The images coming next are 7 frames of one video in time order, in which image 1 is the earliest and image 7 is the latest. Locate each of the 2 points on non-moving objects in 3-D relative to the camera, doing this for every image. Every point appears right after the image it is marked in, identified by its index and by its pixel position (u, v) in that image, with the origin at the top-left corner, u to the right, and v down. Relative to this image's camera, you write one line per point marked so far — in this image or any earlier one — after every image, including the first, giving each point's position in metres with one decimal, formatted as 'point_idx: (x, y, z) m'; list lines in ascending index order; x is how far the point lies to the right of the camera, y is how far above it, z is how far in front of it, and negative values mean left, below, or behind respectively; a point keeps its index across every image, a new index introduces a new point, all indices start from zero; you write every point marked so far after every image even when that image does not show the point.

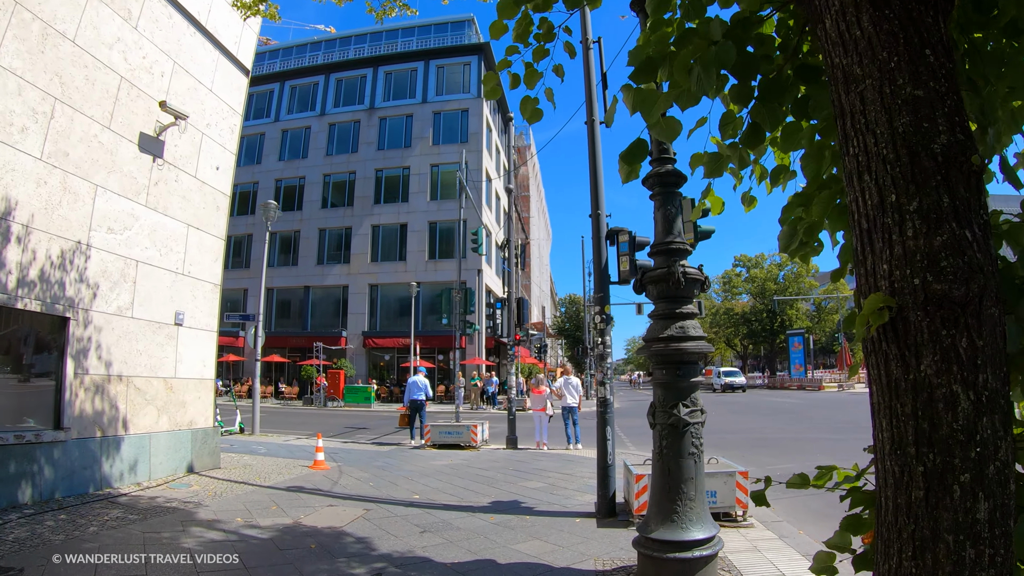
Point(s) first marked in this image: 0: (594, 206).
0: (+1.0, +1.0, +6.7) m
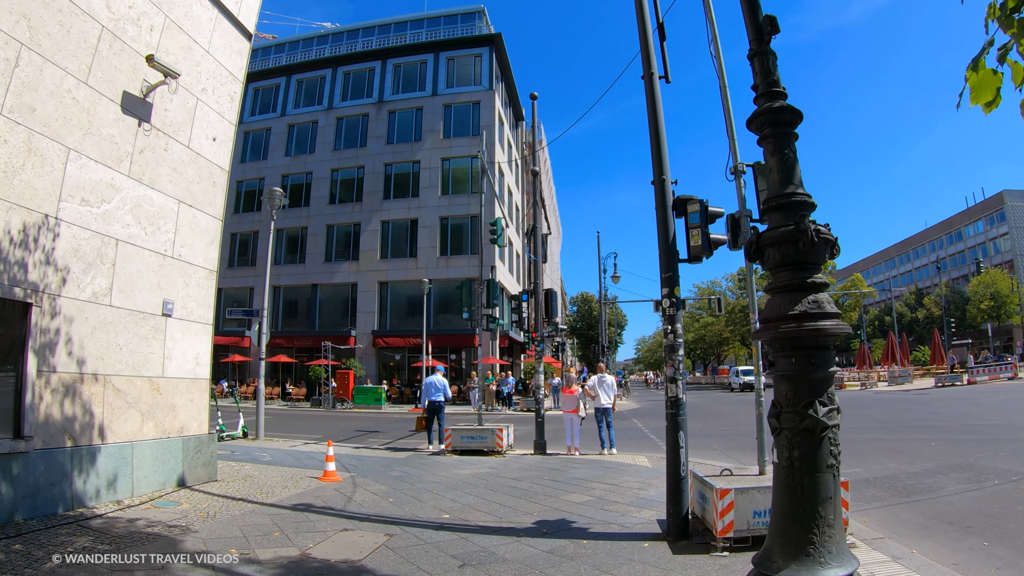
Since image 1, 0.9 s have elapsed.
0: (+1.5, +1.2, +5.6) m
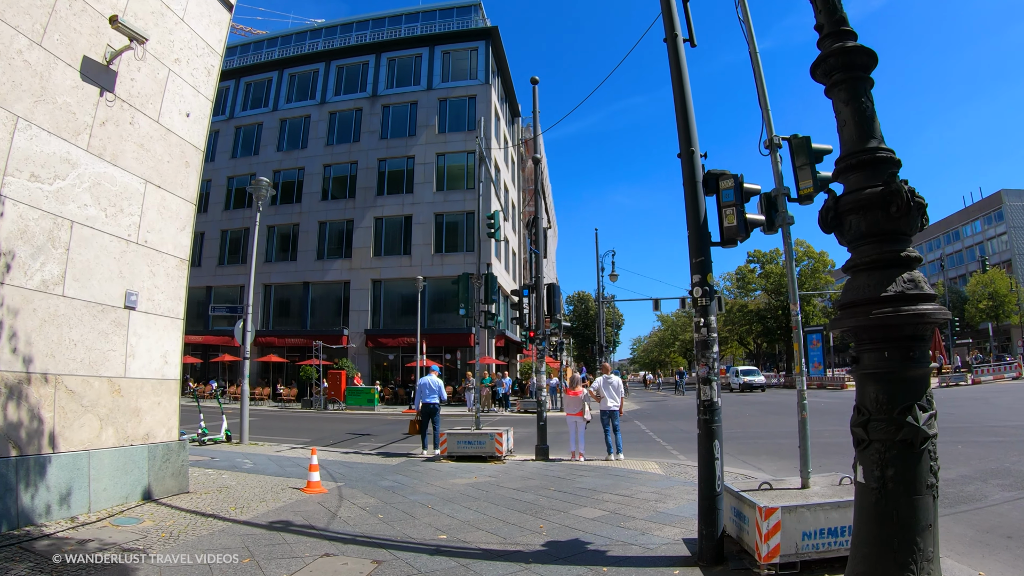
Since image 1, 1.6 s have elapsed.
0: (+1.5, +1.3, +4.9) m
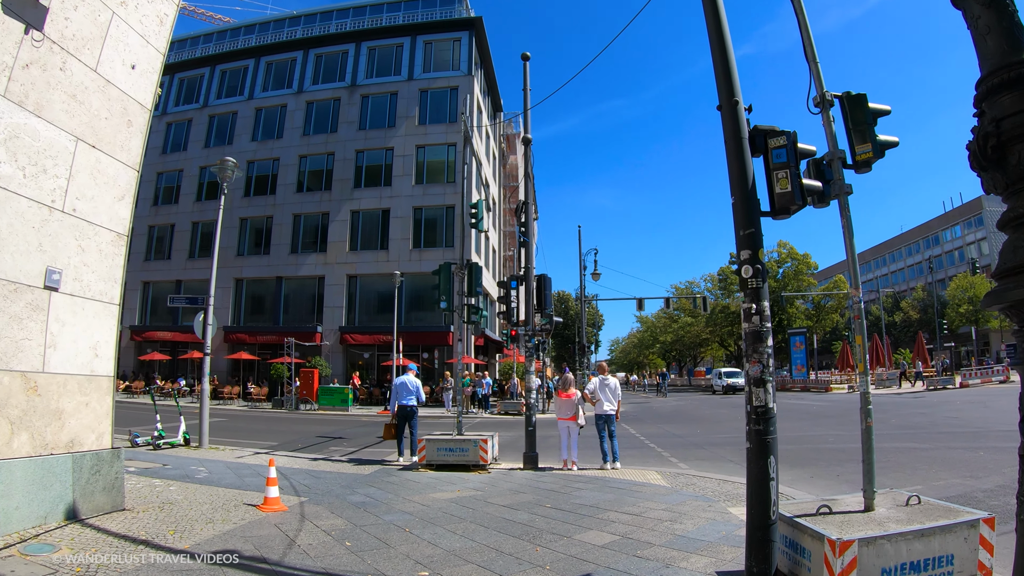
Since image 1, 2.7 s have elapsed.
0: (+1.6, +1.4, +4.0) m
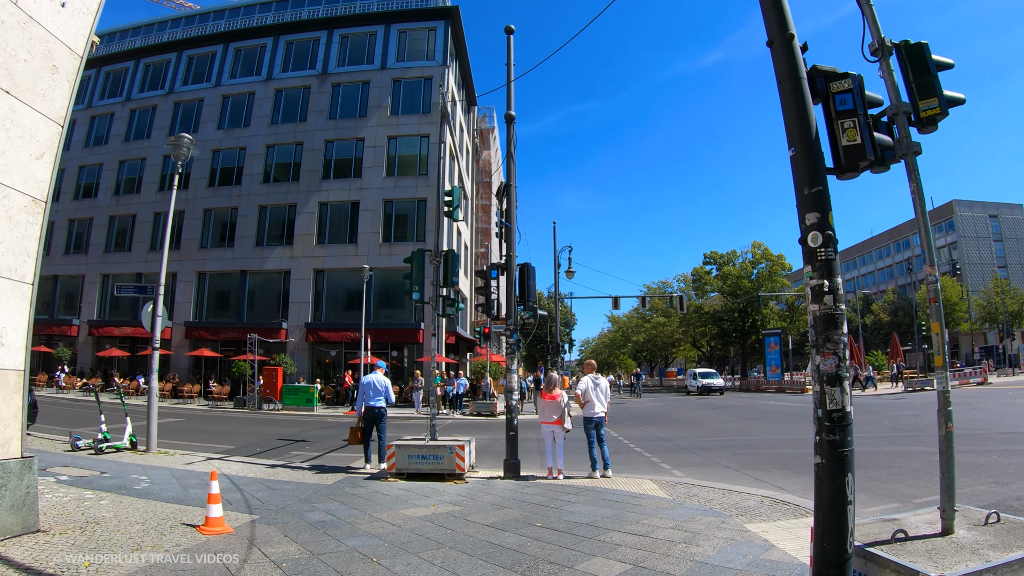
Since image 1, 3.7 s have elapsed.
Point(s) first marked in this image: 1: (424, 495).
0: (+1.6, +1.5, +3.3) m
1: (-1.0, -2.4, +6.6) m
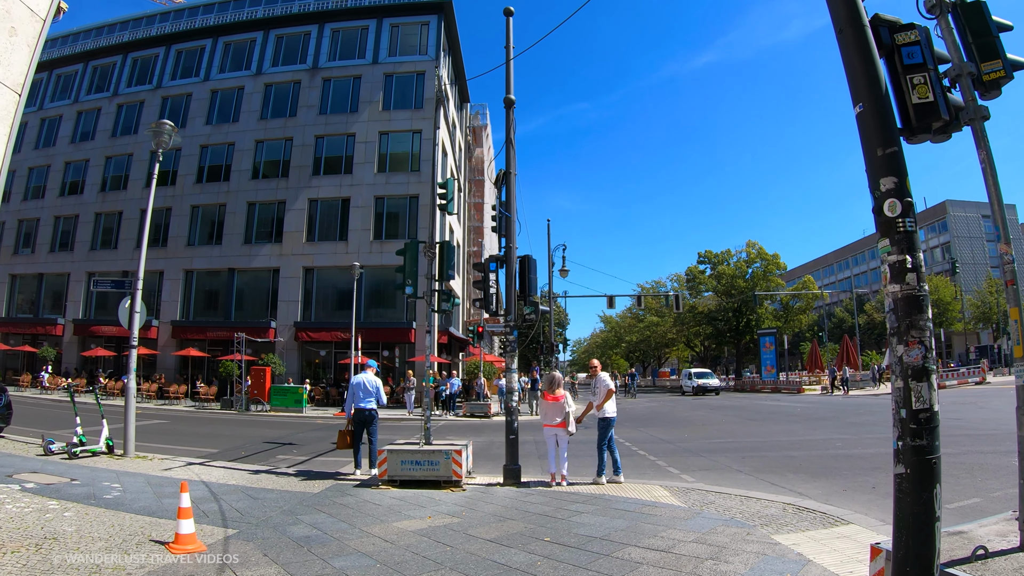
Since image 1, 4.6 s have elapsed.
0: (+1.6, +1.6, +2.8) m
1: (-1.0, -2.4, +6.1) m
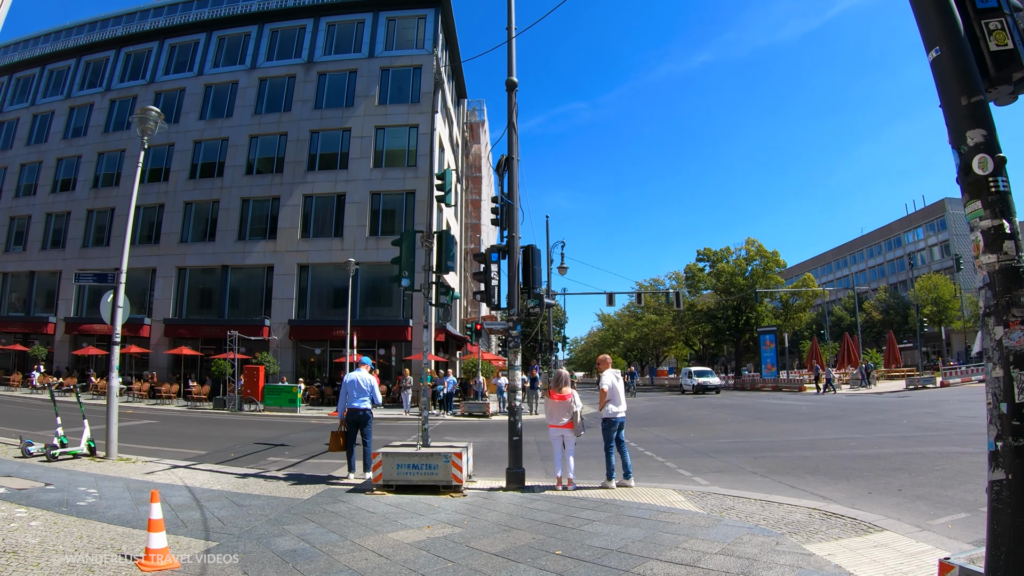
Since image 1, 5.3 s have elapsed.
0: (+1.7, +1.7, +2.3) m
1: (-0.9, -2.3, +5.6) m
